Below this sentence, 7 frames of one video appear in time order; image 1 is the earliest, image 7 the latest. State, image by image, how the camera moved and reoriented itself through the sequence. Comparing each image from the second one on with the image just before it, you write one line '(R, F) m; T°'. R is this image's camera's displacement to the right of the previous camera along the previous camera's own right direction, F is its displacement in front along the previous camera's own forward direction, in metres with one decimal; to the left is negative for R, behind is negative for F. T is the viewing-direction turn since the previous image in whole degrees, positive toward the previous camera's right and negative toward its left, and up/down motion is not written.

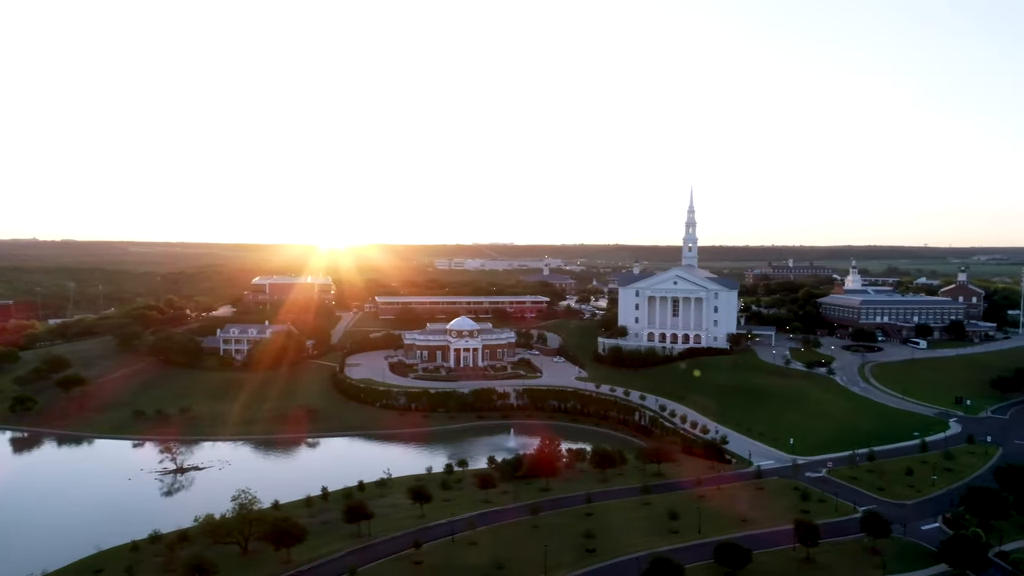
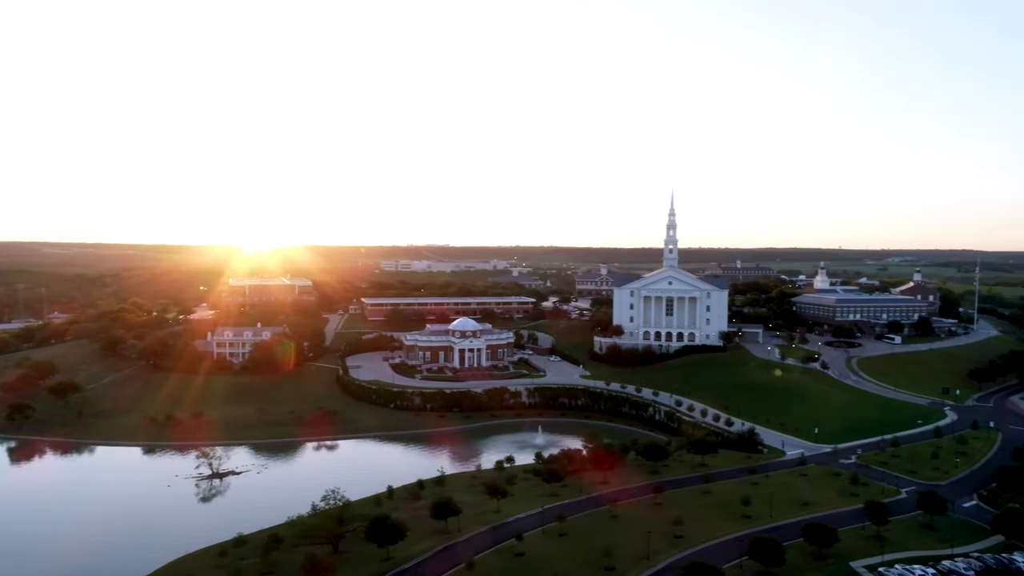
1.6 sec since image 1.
(-5.7, -0.6) m; +6°
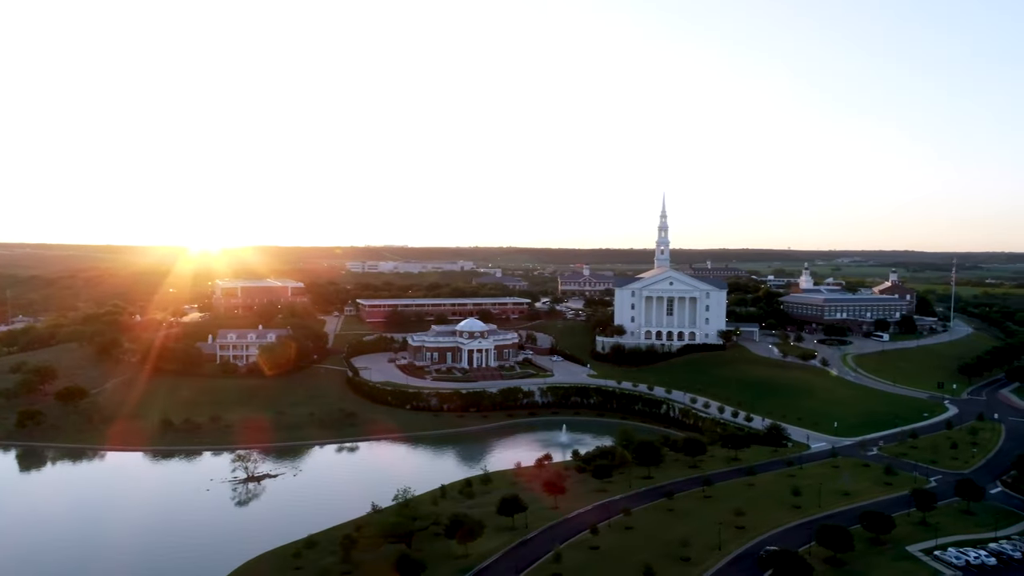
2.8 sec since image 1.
(-4.1, -0.5) m; +4°
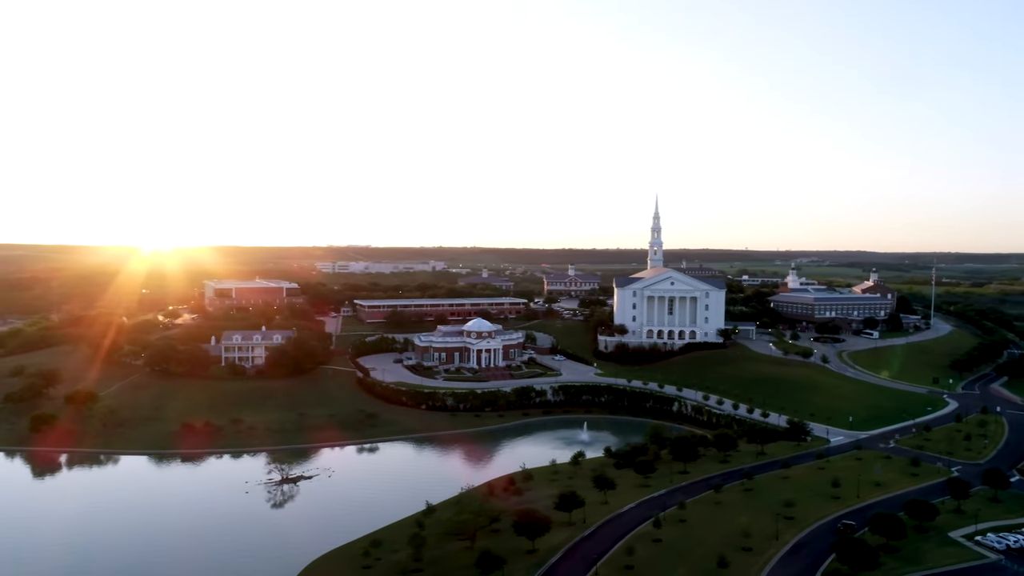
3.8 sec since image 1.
(-3.7, -0.5) m; +3°
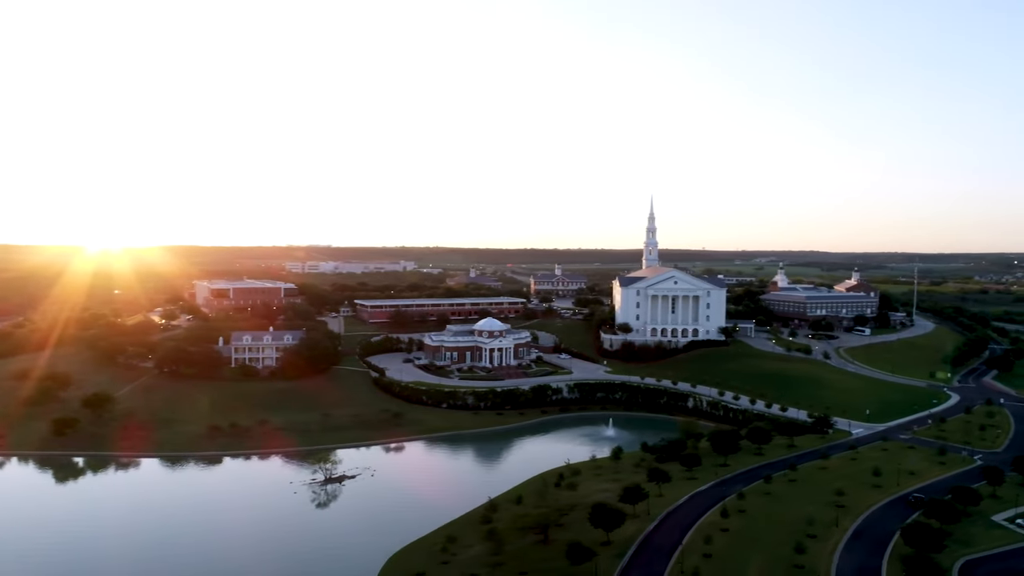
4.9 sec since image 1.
(-4.2, -0.4) m; +3°
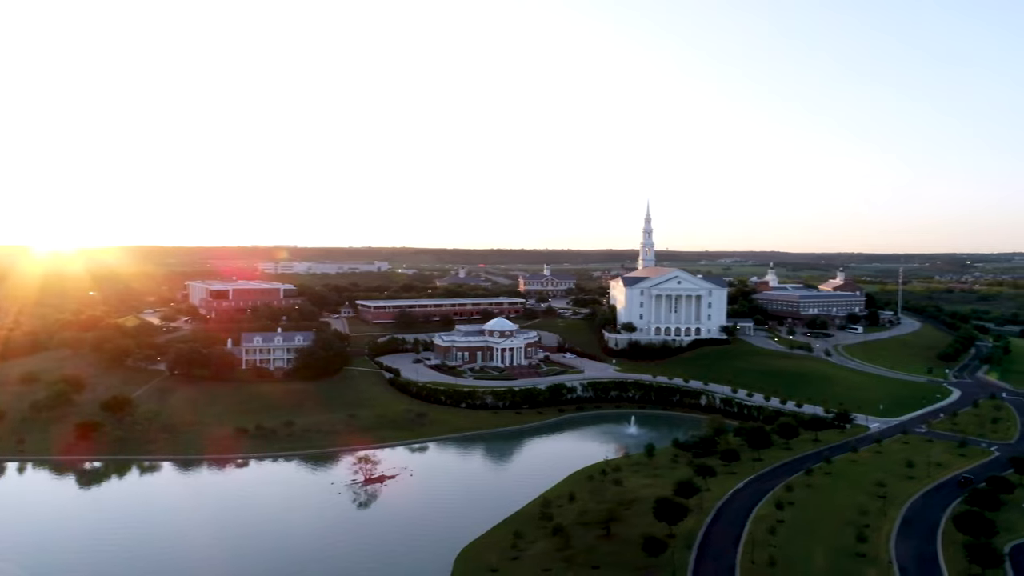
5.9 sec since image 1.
(-3.8, -0.4) m; +3°
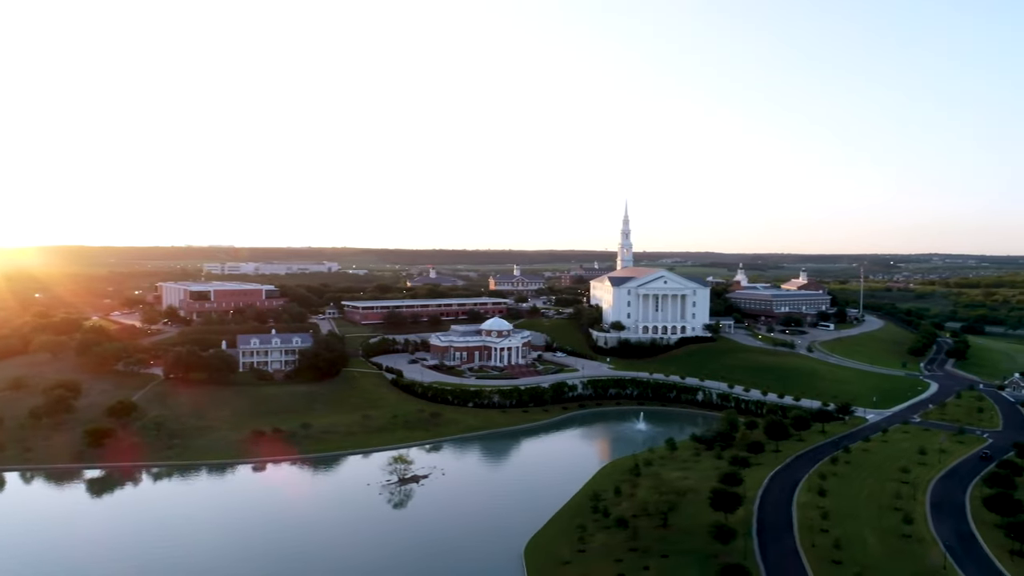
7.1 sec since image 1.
(-4.7, -0.3) m; +5°
